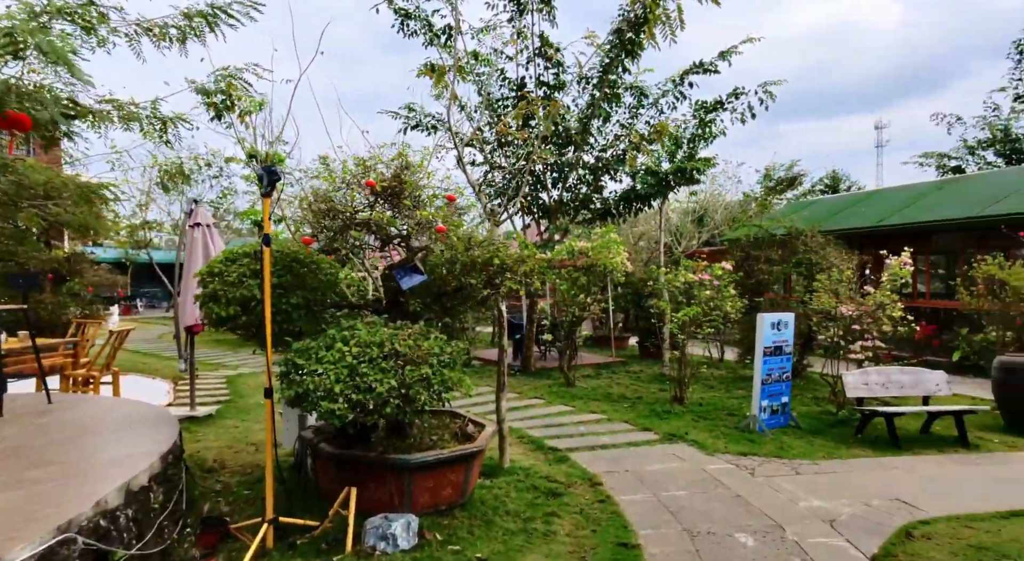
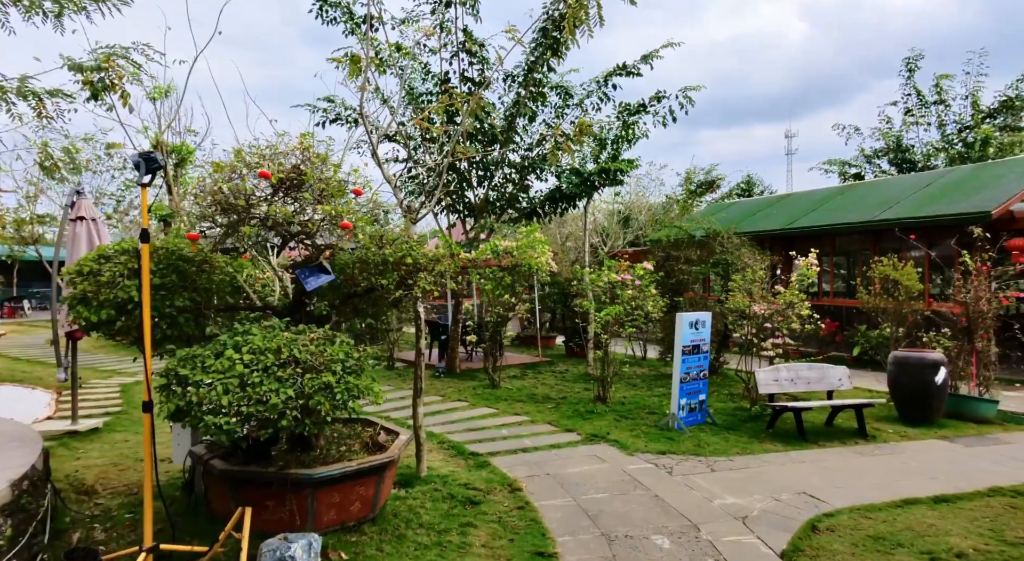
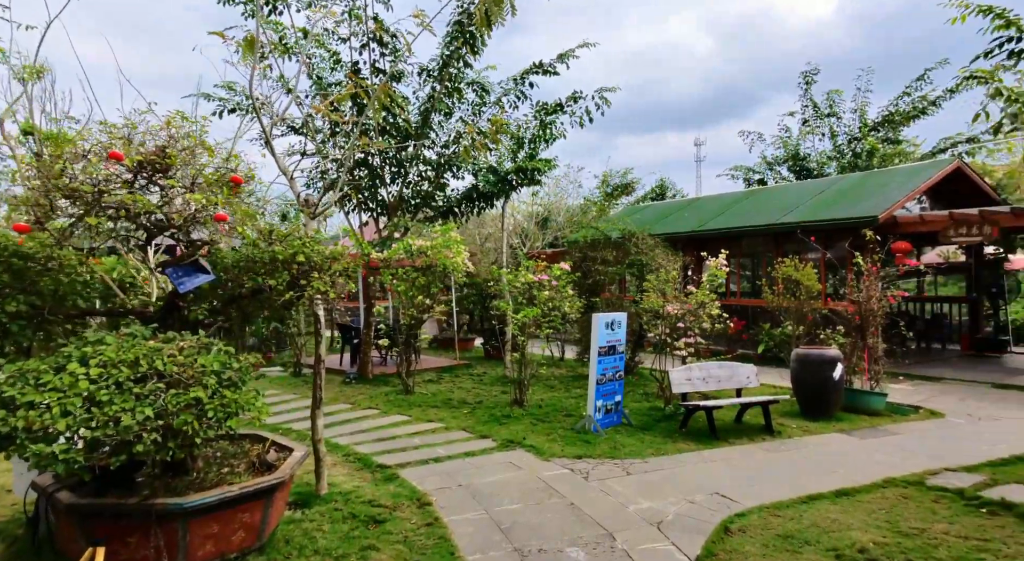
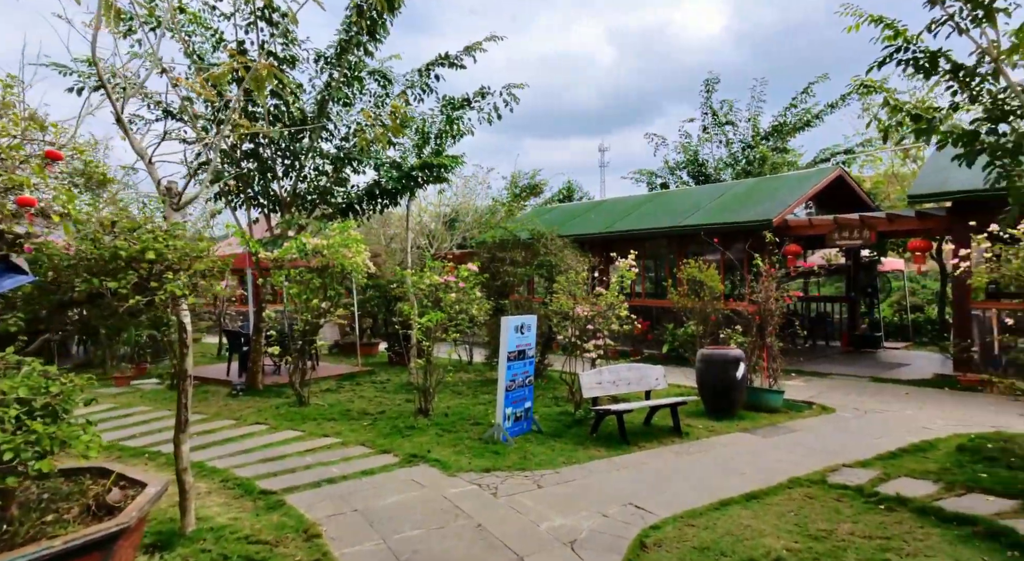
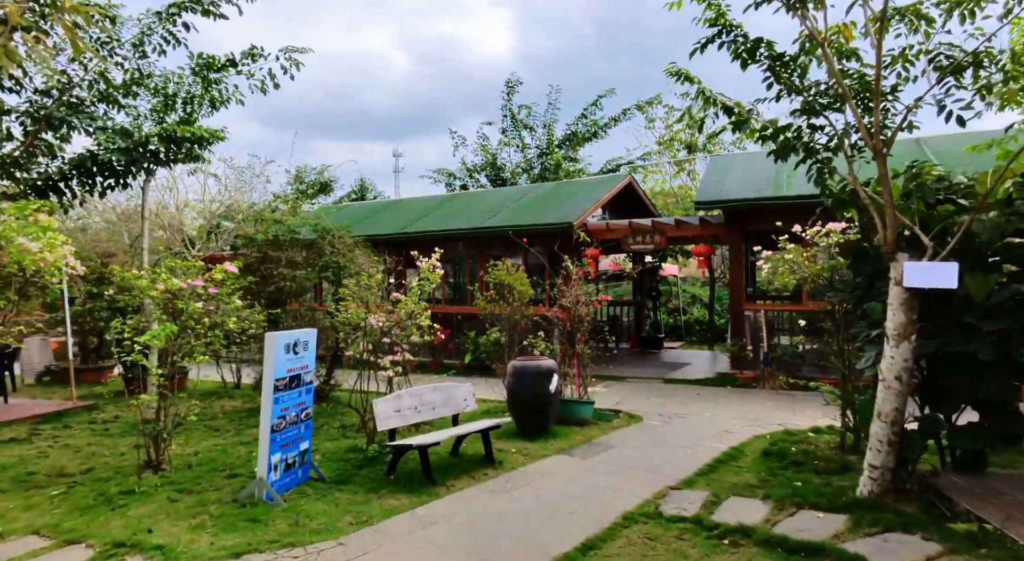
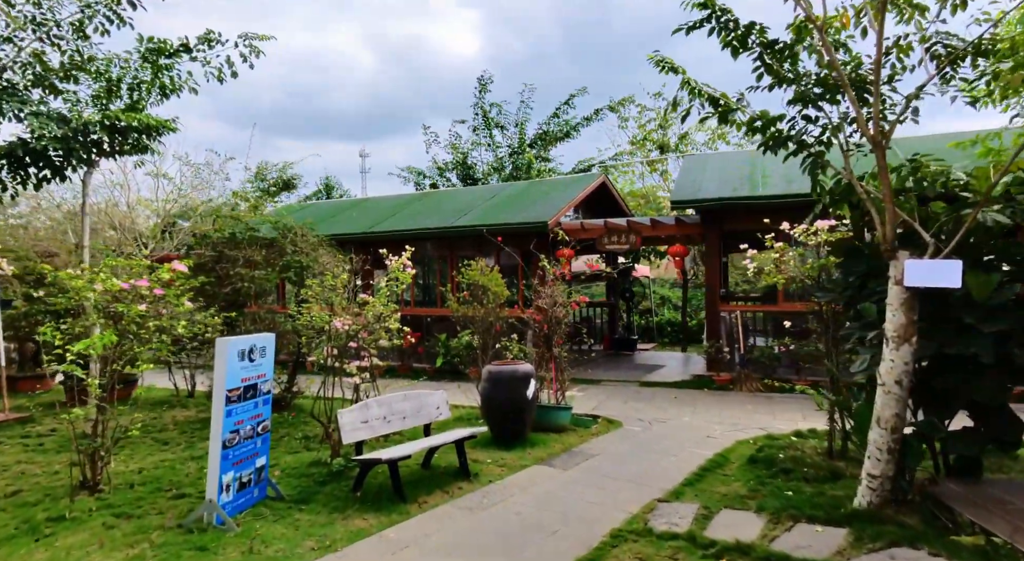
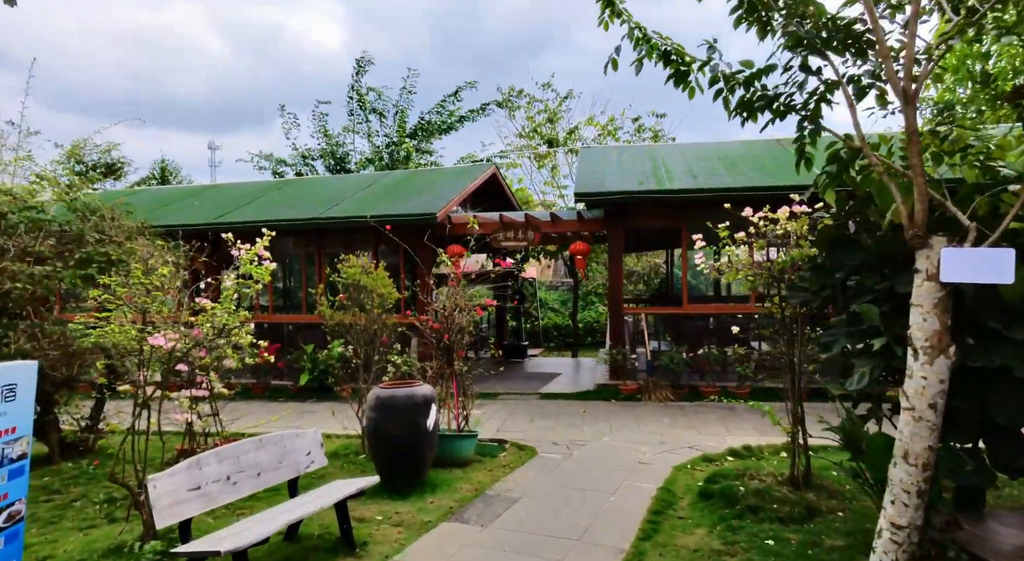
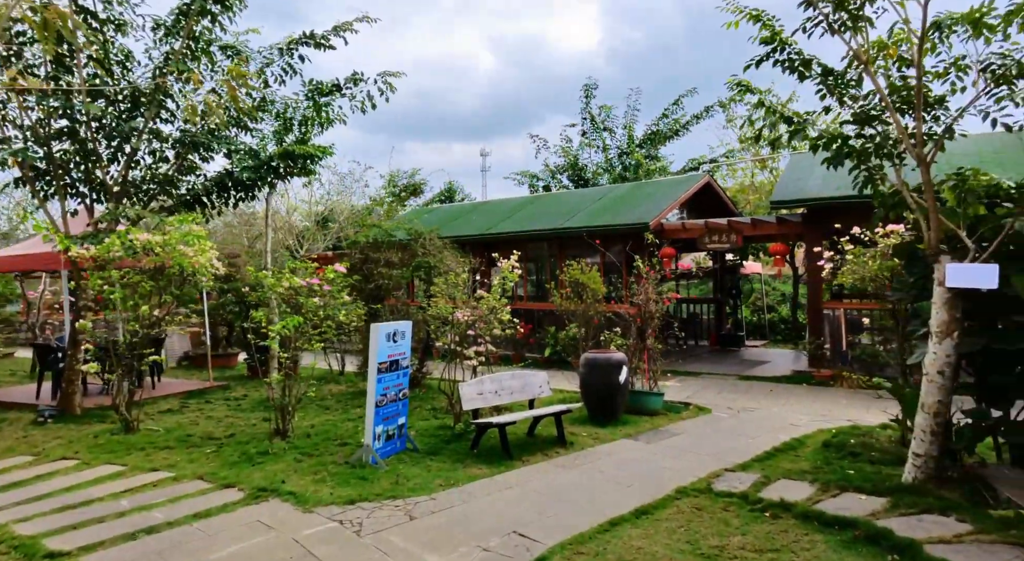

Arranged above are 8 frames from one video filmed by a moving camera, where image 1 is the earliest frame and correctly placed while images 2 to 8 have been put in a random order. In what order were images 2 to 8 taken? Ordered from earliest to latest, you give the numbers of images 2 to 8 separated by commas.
2, 3, 4, 8, 5, 6, 7
